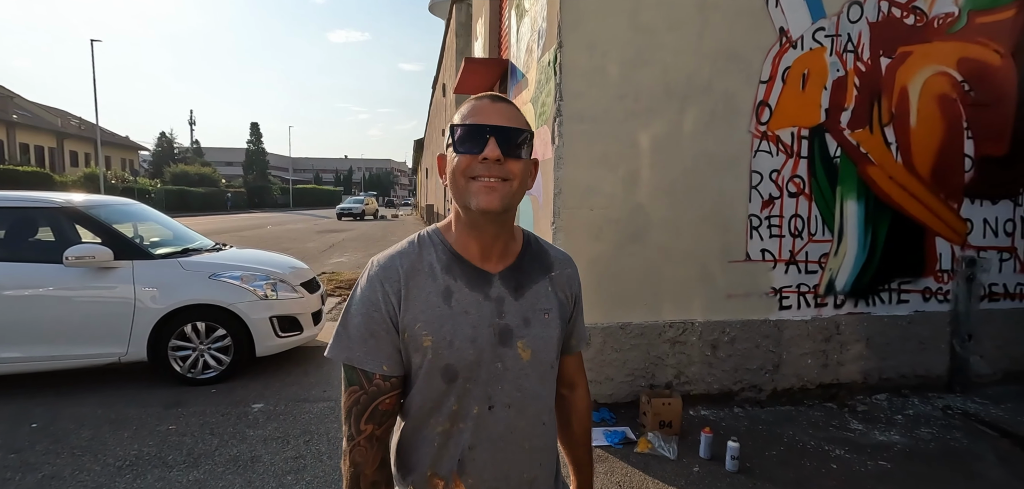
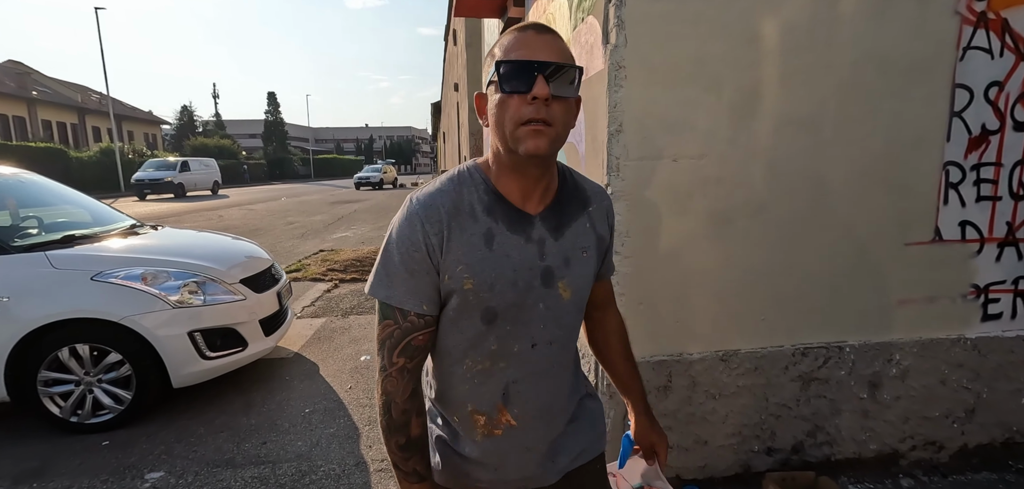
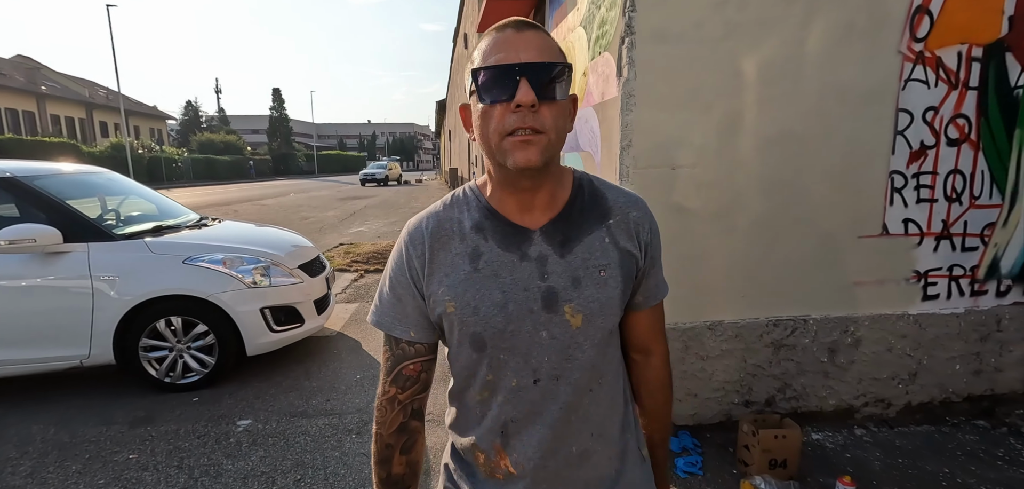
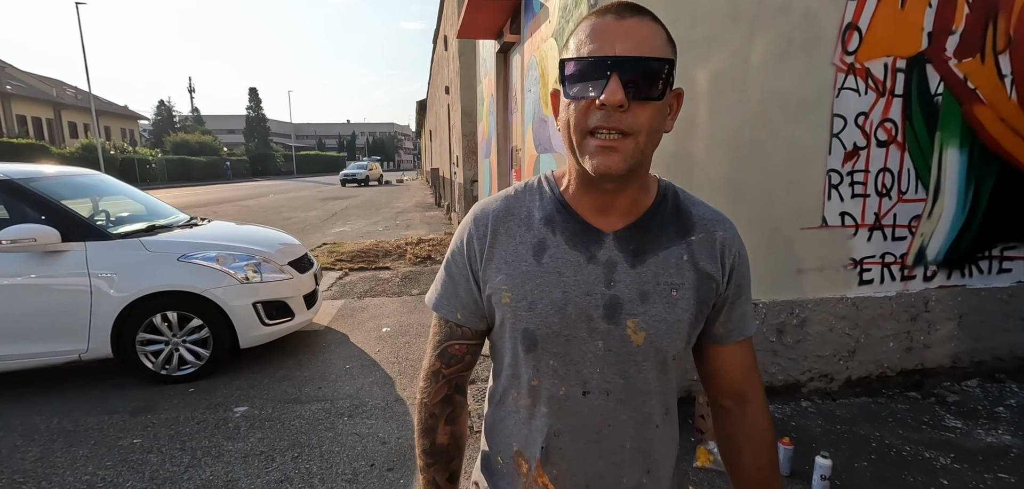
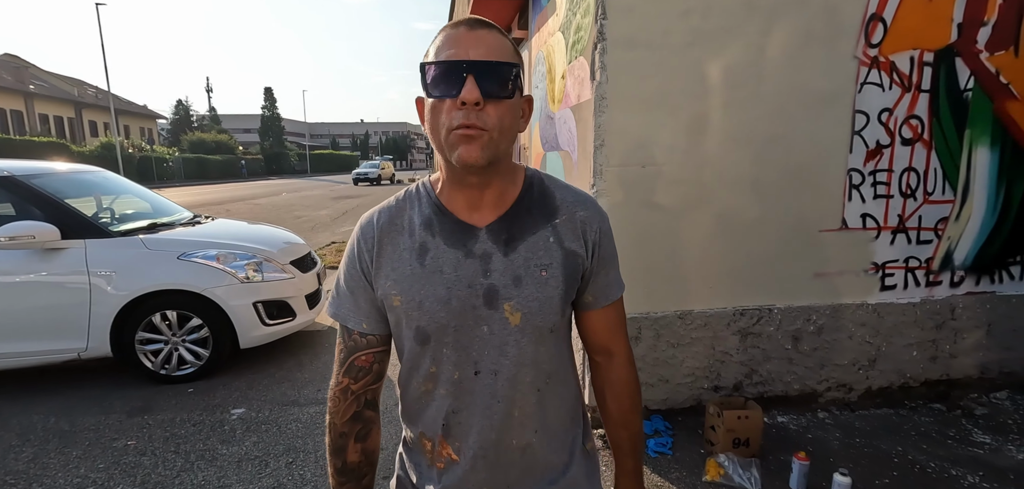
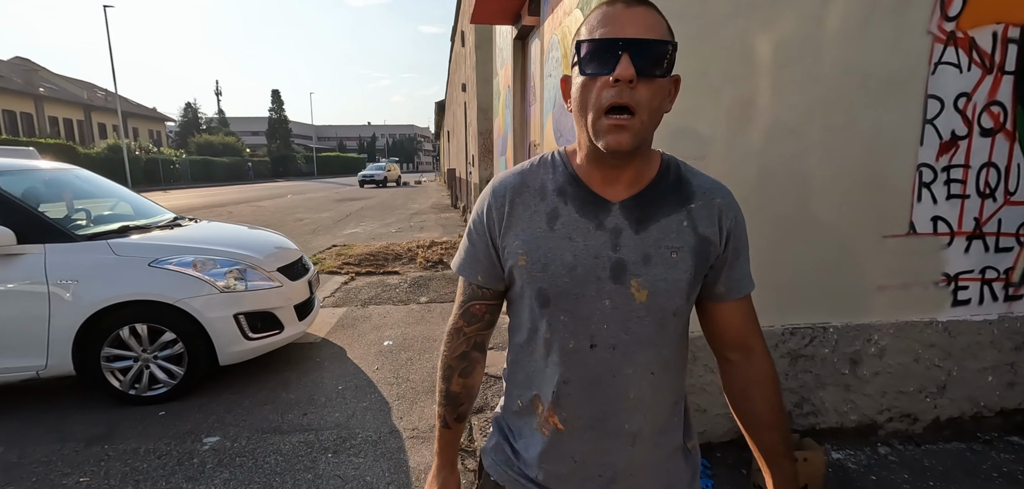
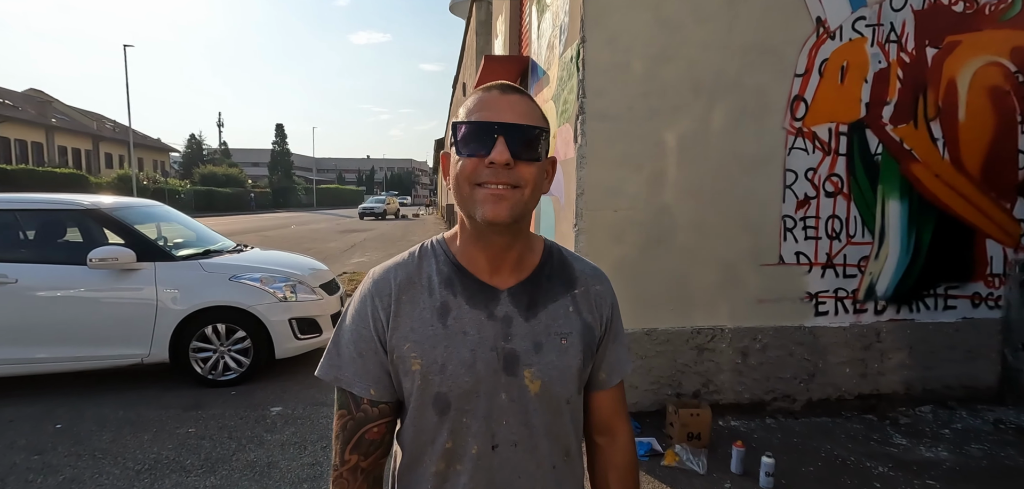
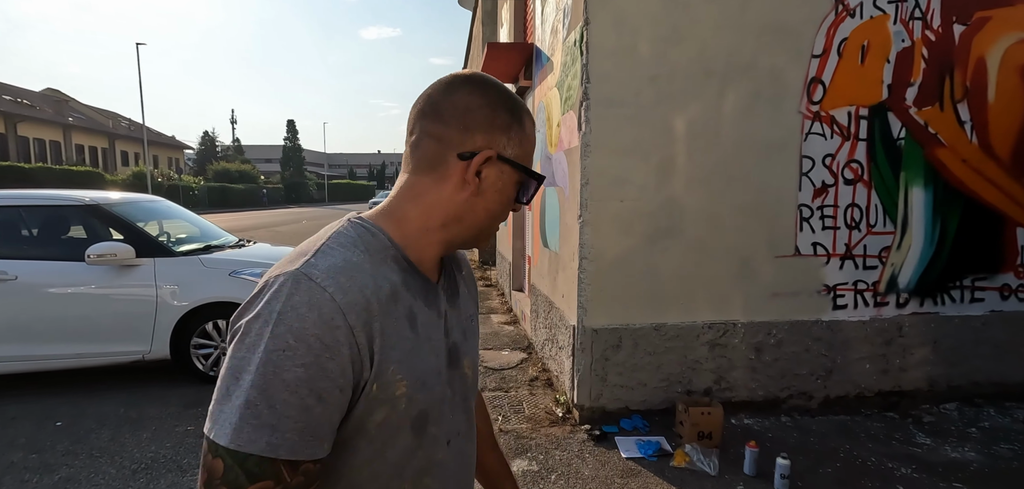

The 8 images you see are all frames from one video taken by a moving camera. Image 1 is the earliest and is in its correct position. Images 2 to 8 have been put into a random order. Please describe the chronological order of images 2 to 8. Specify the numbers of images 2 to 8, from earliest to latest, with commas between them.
7, 8, 2, 6, 3, 5, 4
